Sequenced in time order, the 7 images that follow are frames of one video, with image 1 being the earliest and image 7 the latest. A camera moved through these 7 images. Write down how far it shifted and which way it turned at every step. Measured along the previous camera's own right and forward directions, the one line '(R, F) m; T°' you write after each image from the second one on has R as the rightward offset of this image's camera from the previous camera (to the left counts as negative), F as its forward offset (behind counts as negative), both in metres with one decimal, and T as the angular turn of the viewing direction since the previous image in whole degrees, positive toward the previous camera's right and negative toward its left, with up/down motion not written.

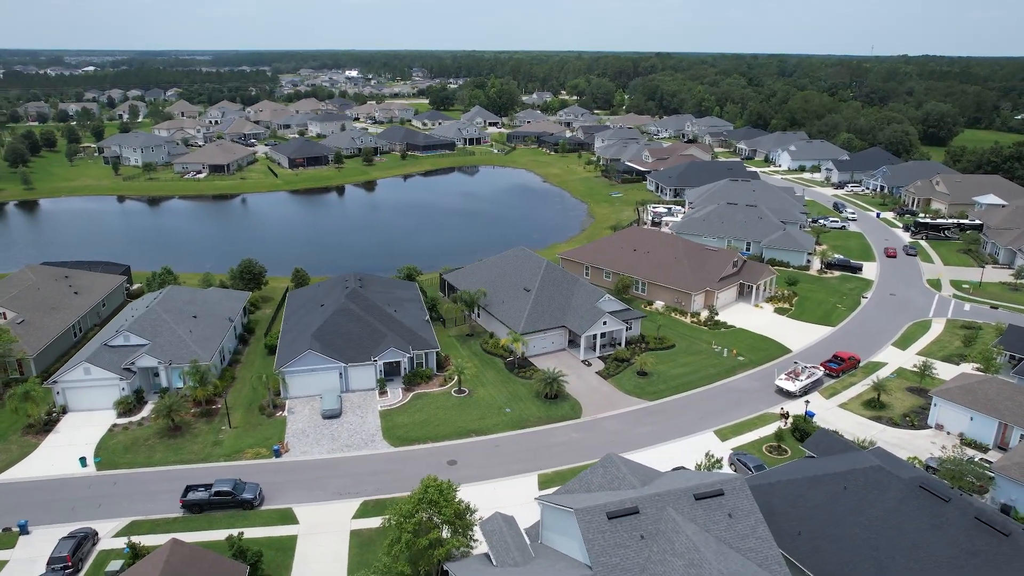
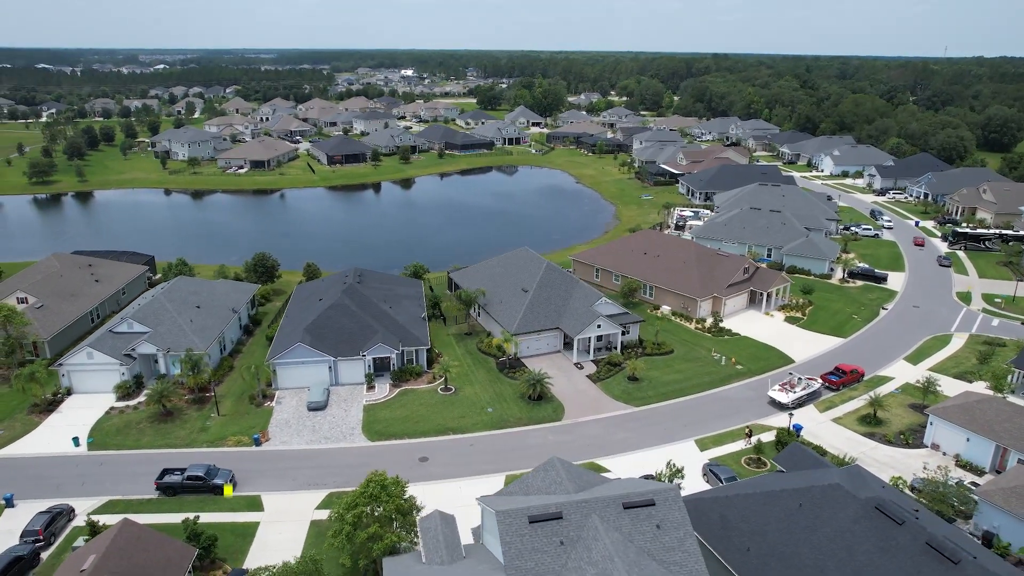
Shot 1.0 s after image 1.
(+3.6, +0.2) m; -4°
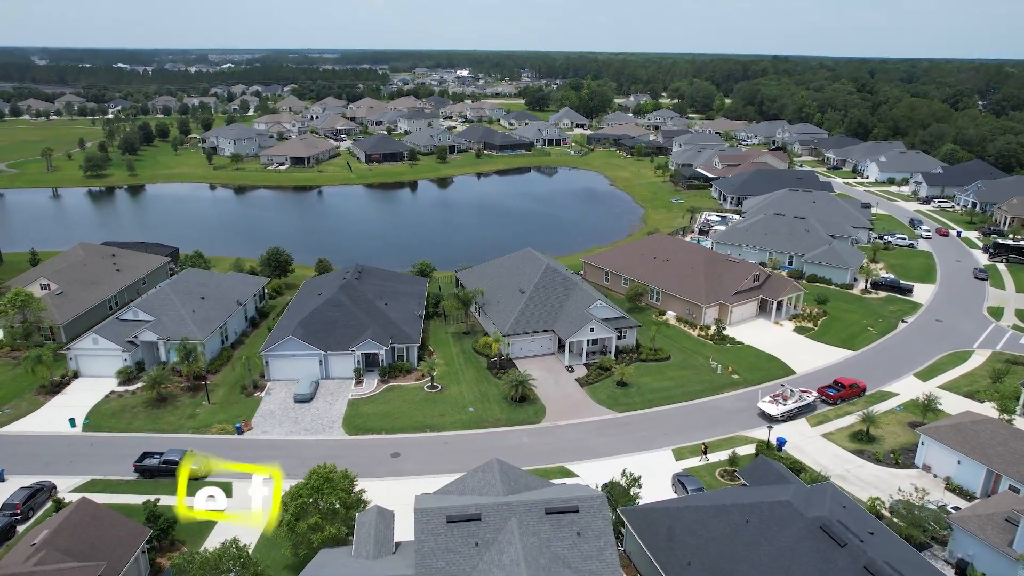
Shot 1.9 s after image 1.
(+3.7, +0.2) m; -4°
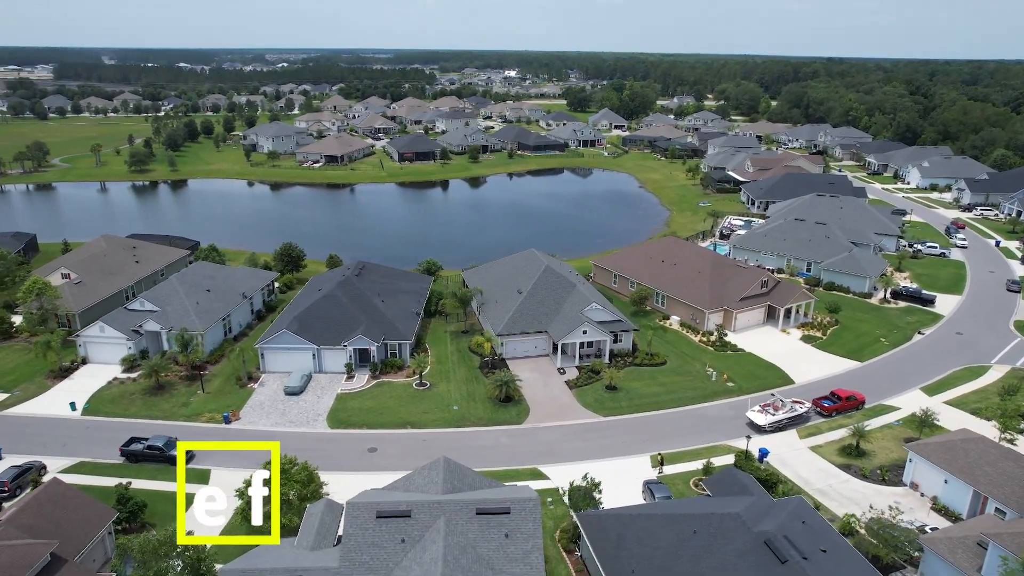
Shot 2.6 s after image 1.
(+3.3, +0.2) m; -4°
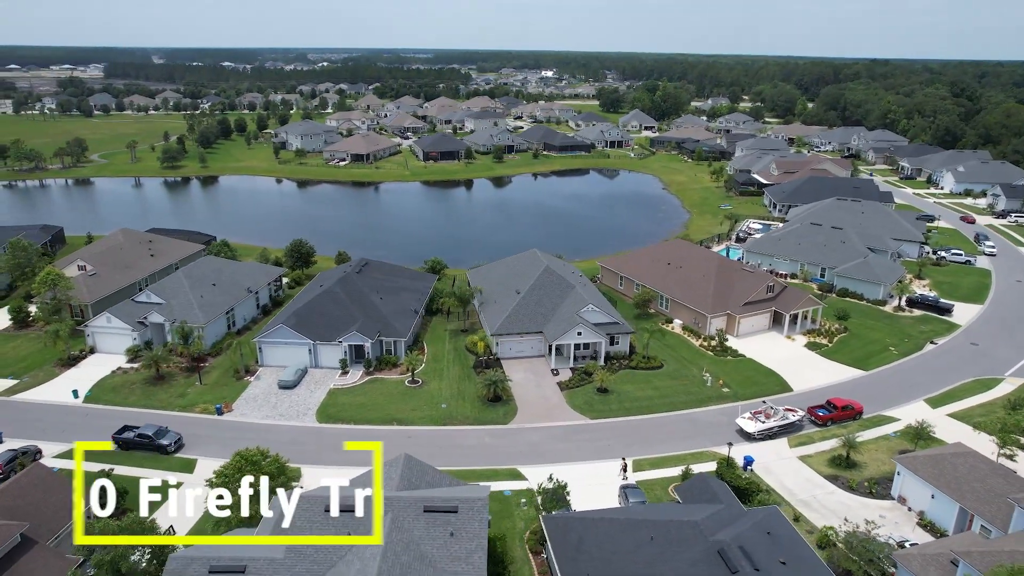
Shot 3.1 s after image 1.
(+2.5, +0.1) m; -3°
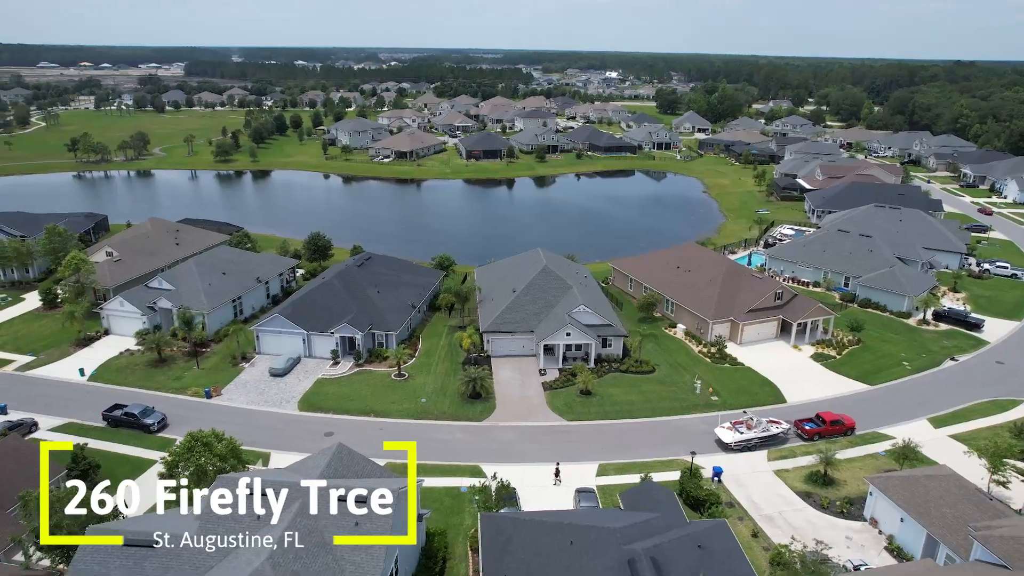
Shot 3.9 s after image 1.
(+4.4, +0.3) m; -5°
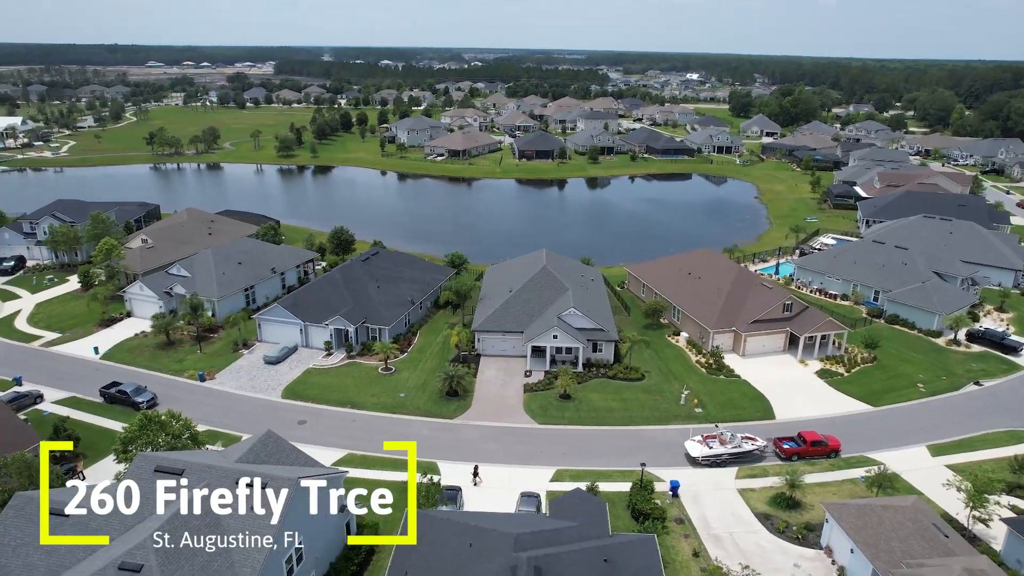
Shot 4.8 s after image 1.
(+5.3, +0.5) m; -6°
